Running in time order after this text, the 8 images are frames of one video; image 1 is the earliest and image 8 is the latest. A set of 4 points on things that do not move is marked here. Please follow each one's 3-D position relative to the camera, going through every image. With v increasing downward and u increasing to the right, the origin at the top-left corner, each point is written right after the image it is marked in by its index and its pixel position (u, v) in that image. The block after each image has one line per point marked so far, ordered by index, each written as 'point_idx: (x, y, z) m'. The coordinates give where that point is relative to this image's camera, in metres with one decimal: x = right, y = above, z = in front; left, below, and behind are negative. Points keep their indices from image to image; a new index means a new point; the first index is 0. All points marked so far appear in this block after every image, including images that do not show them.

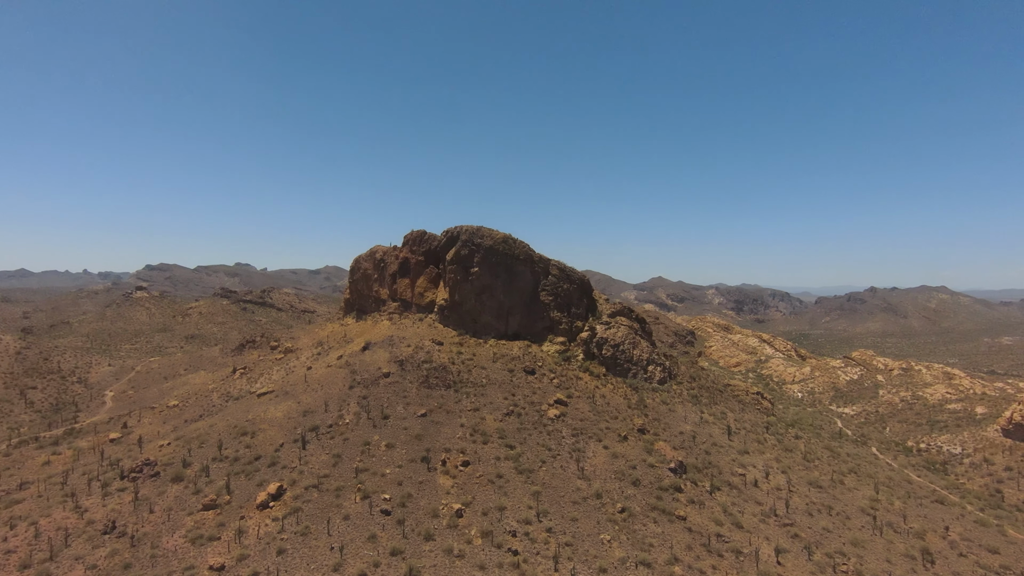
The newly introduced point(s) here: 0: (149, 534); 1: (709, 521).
0: (-14.0, -9.7, +18.2) m
1: (+8.2, -10.1, +19.5) m
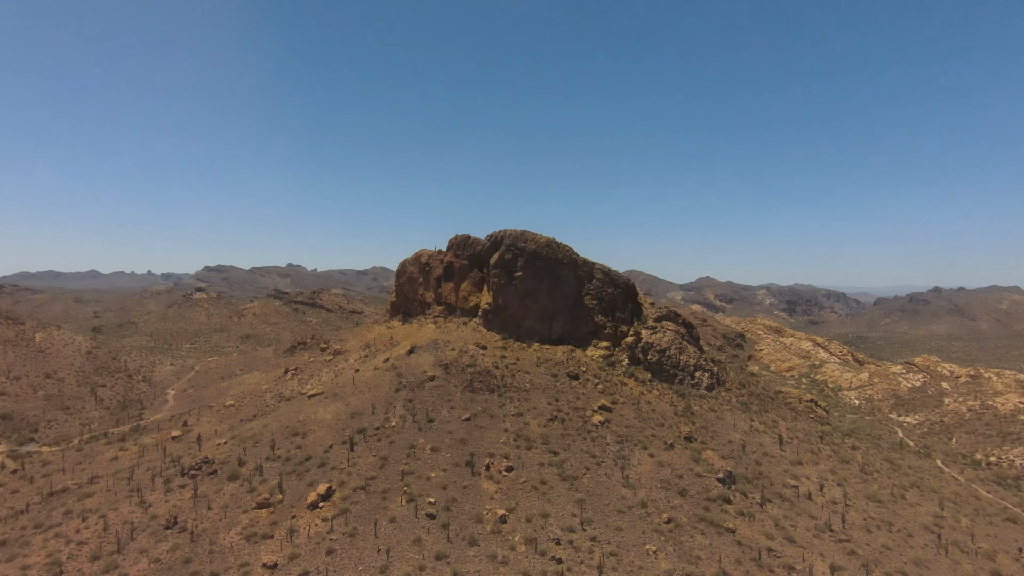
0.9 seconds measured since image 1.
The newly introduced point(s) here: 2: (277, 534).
0: (-12.1, -9.8, +18.6) m
1: (+10.1, -10.2, +18.8) m
2: (-9.3, -9.8, +18.3) m
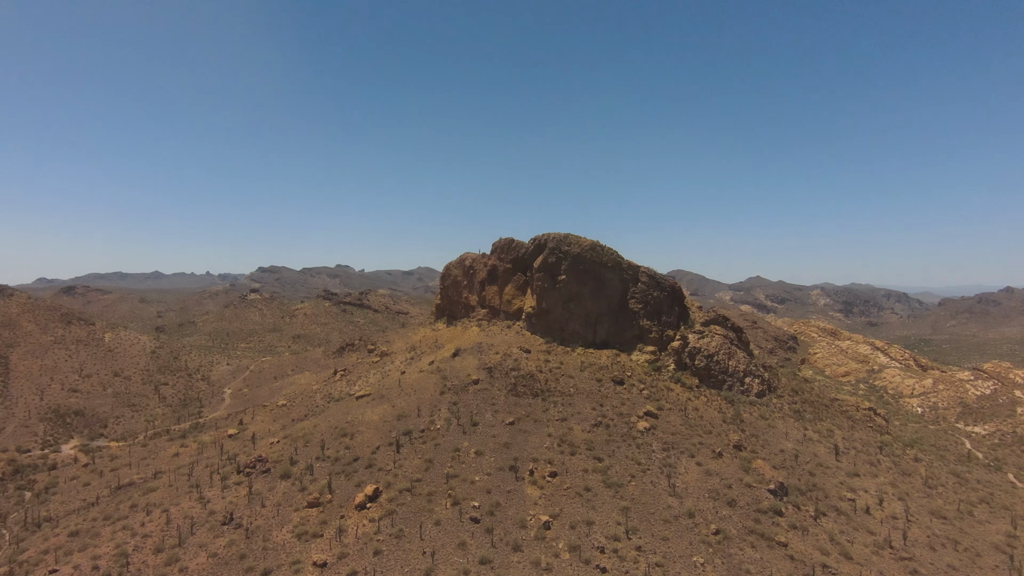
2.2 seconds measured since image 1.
0: (-10.2, -9.9, +19.0) m
1: (+12.0, -10.3, +18.0) m
2: (-7.4, -9.9, +18.6) m
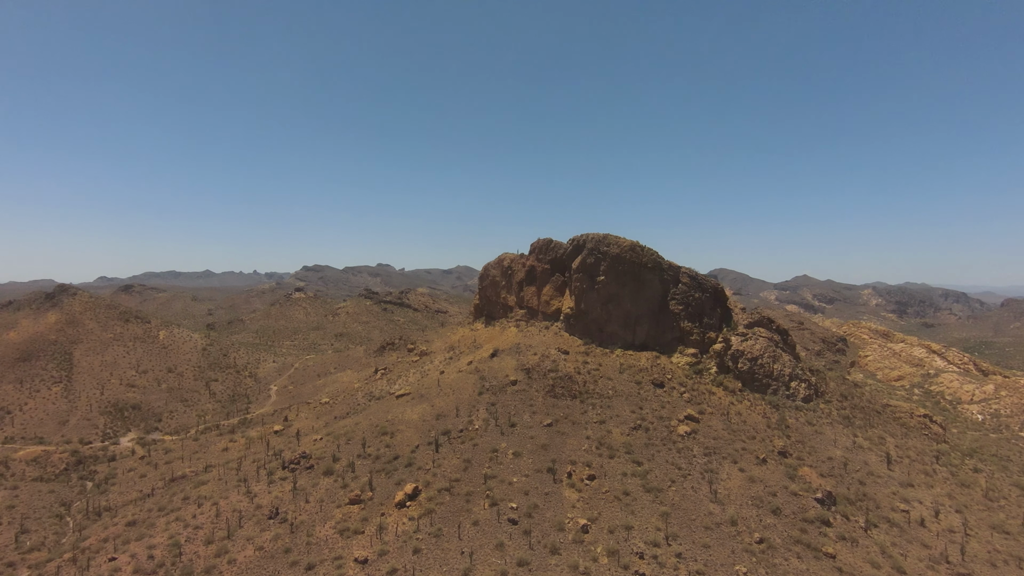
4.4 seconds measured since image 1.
0: (-8.6, -9.9, +19.3) m
1: (+13.6, -10.4, +17.3) m
2: (-5.8, -9.9, +18.7) m
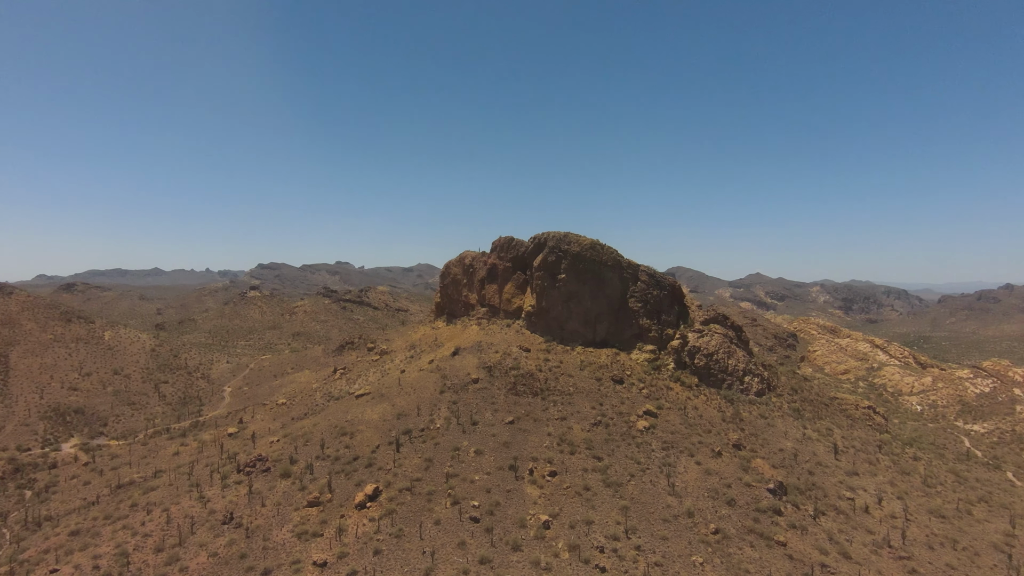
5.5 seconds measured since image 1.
0: (-10.2, -9.8, +18.8) m
1: (+12.0, -10.2, +17.9) m
2: (-7.5, -9.8, +18.4) m
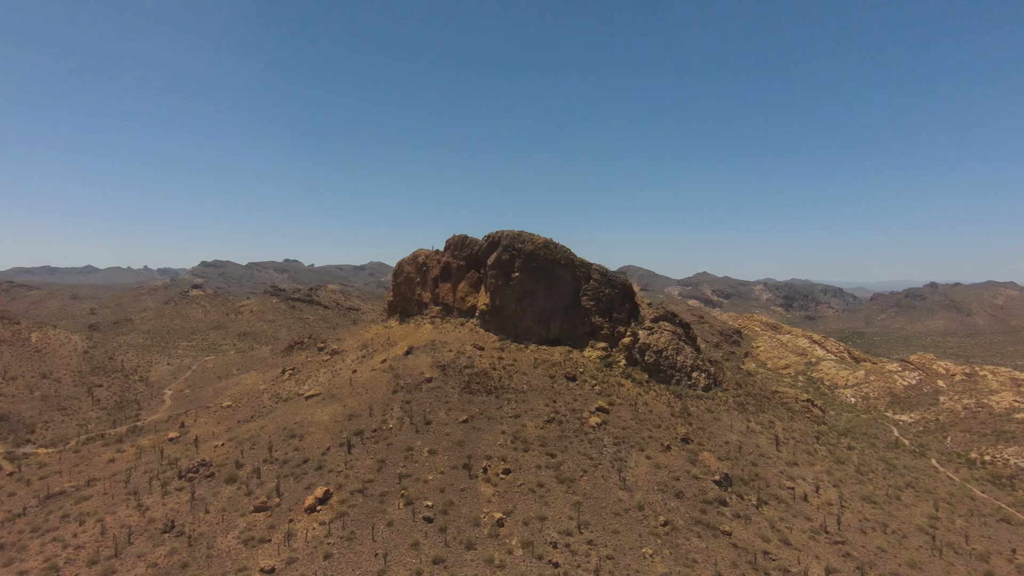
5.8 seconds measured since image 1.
0: (-12.2, -9.7, +18.1) m
1: (+10.0, -10.2, +18.7) m
2: (-9.4, -9.8, +17.9) m
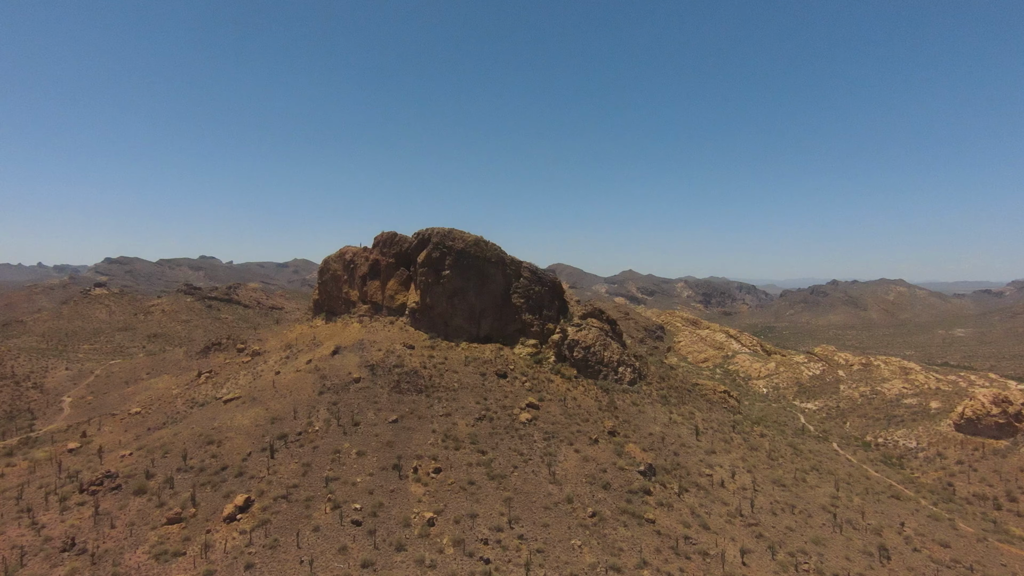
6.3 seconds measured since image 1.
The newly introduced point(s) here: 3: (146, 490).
0: (-15.1, -9.7, +16.9) m
1: (+7.0, -10.1, +19.6) m
2: (-12.3, -9.7, +16.9) m
3: (-15.9, -8.7, +19.8) m
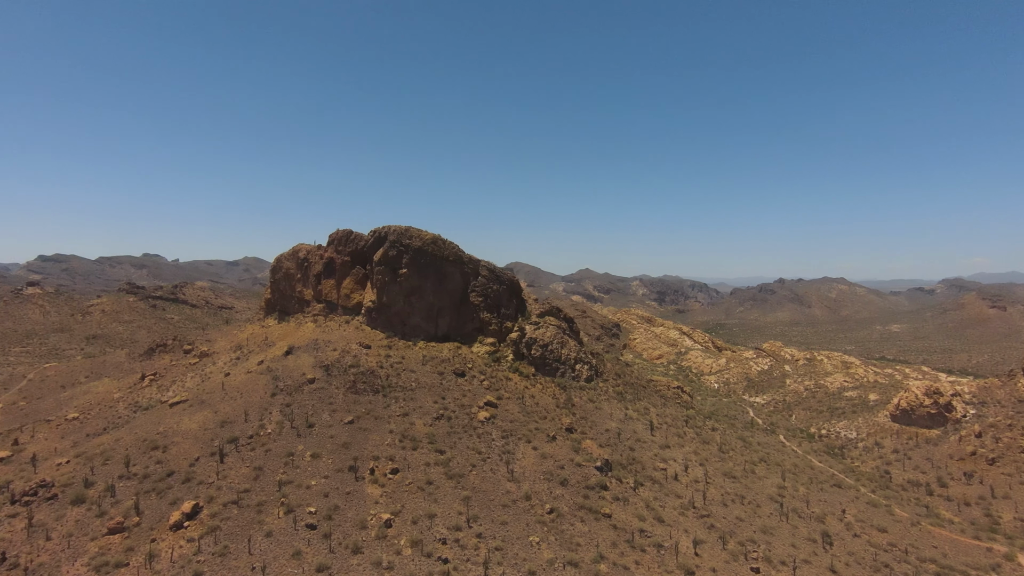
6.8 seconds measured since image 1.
0: (-16.7, -9.6, +16.1) m
1: (+5.1, -10.0, +20.1) m
2: (-14.0, -9.7, +16.3) m
3: (-17.7, -8.7, +18.9) m
